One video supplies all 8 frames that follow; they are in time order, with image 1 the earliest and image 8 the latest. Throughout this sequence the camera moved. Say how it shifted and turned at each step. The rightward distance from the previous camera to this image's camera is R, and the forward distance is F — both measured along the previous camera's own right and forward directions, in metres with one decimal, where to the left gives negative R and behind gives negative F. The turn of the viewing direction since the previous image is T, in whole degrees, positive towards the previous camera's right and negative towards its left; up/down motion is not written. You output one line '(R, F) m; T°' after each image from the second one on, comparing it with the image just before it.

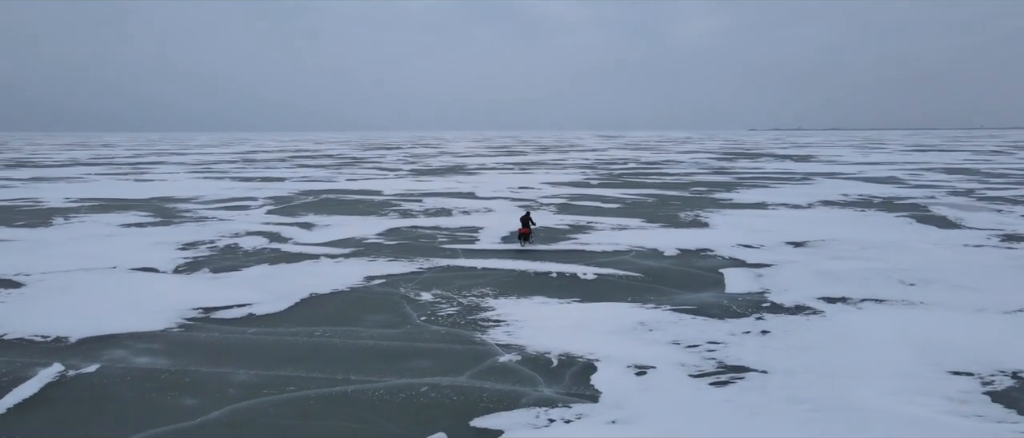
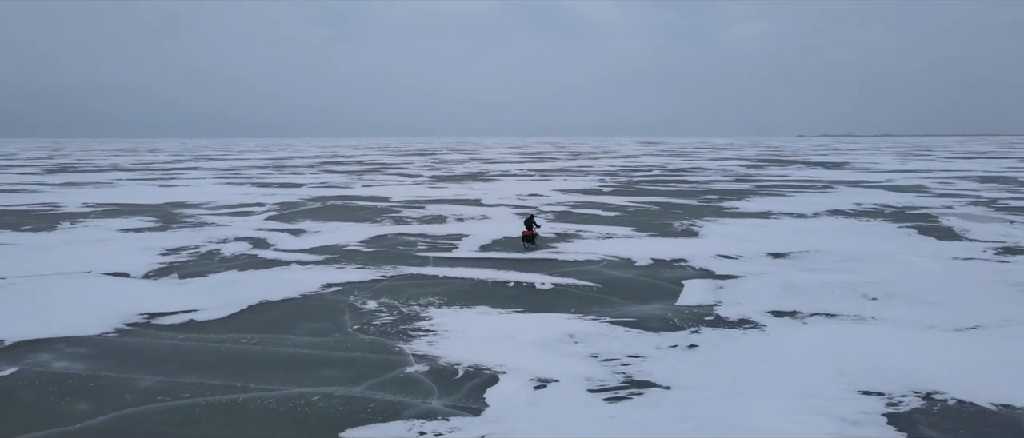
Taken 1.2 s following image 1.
(+1.0, +0.1) m; -3°
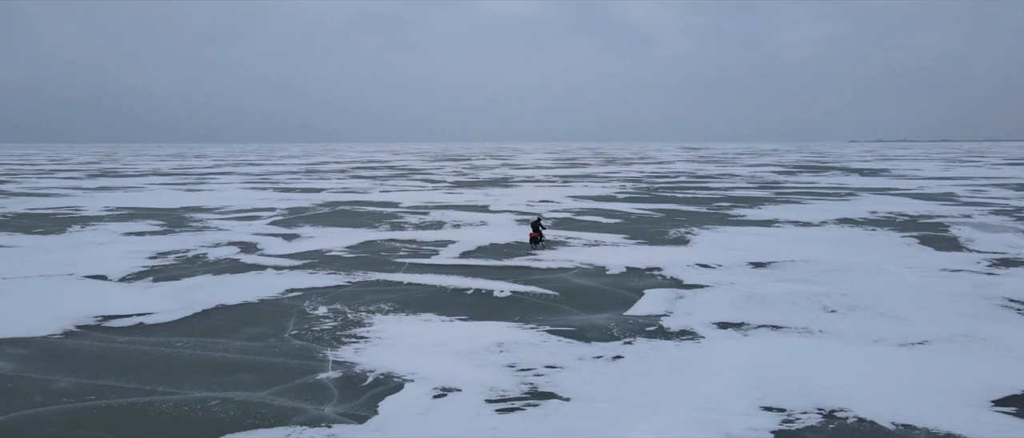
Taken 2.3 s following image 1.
(+1.0, 0.0) m; -3°
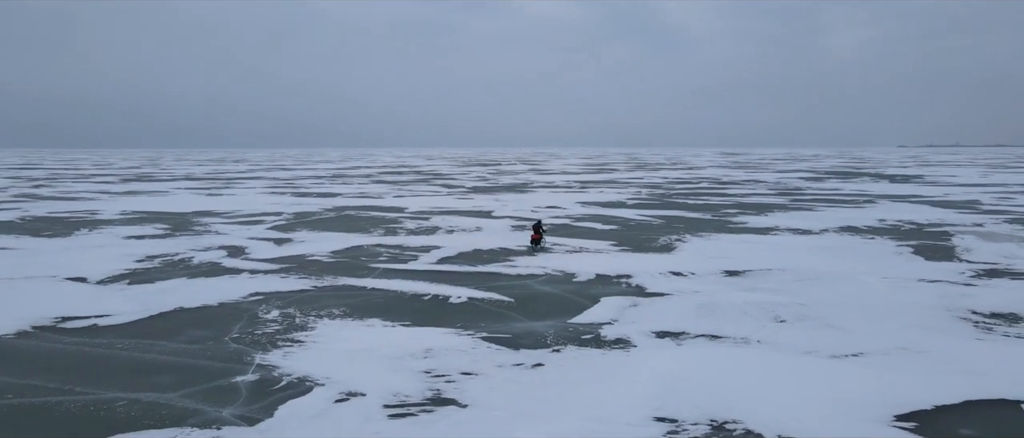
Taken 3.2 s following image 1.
(+1.0, 0.0) m; -3°
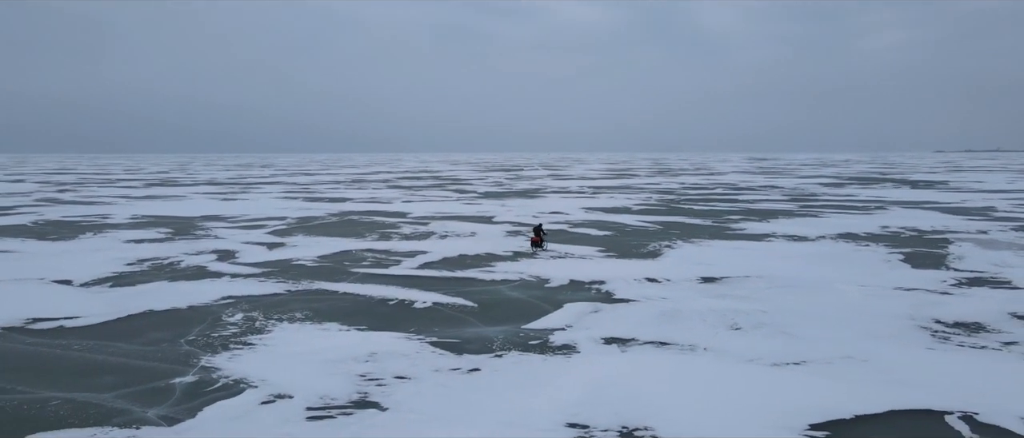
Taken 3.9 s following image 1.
(+0.8, -0.1) m; -2°
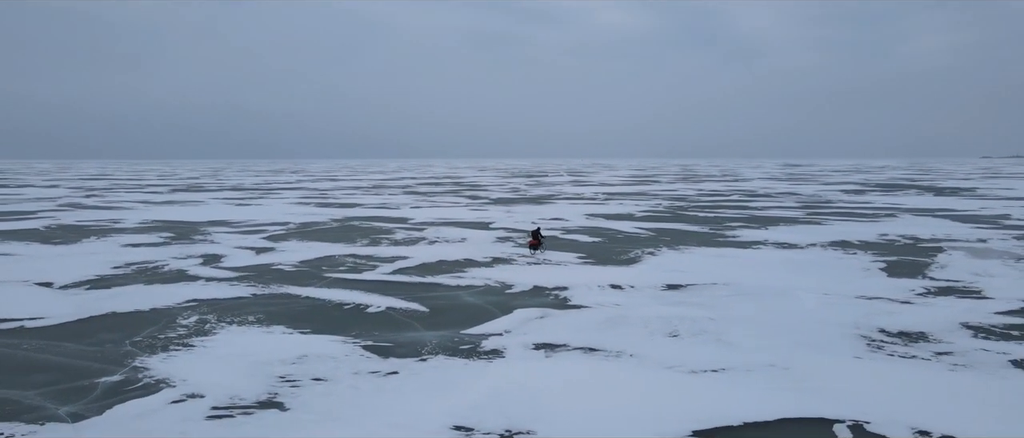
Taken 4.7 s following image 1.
(+1.0, -0.1) m; -3°
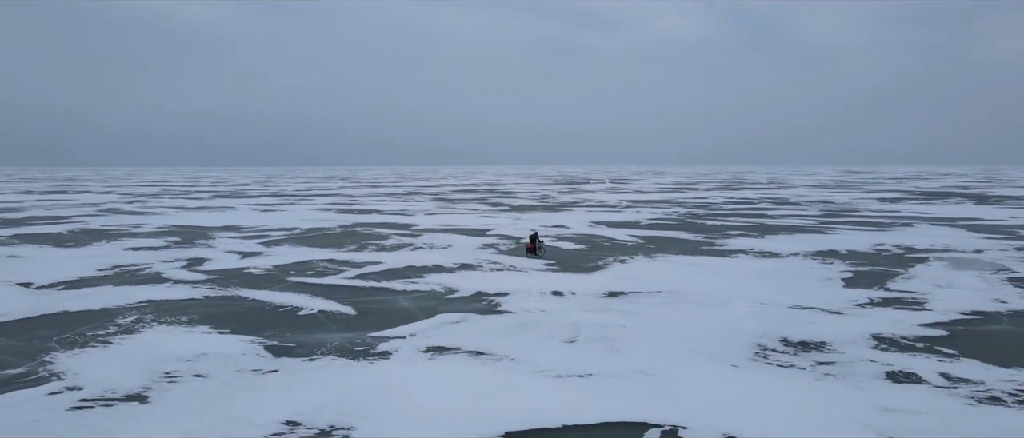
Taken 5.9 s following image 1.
(+1.6, -0.2) m; -4°
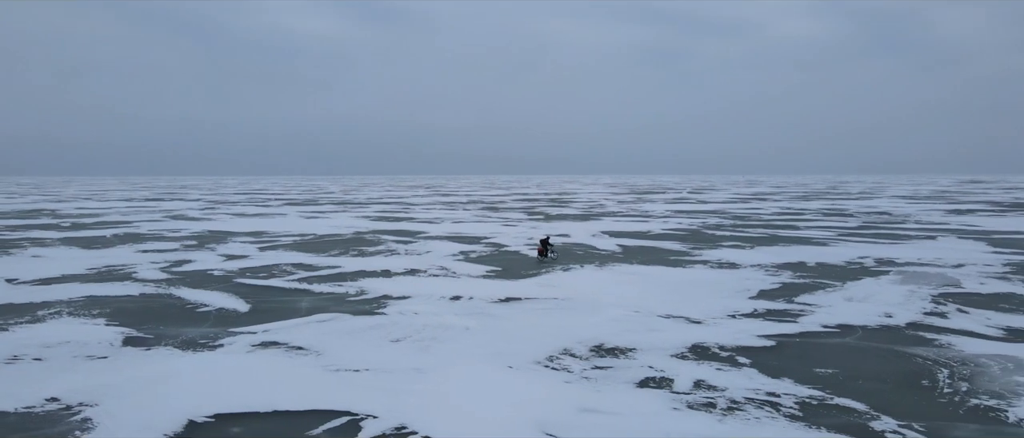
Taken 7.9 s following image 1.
(+3.0, -0.3) m; -8°
